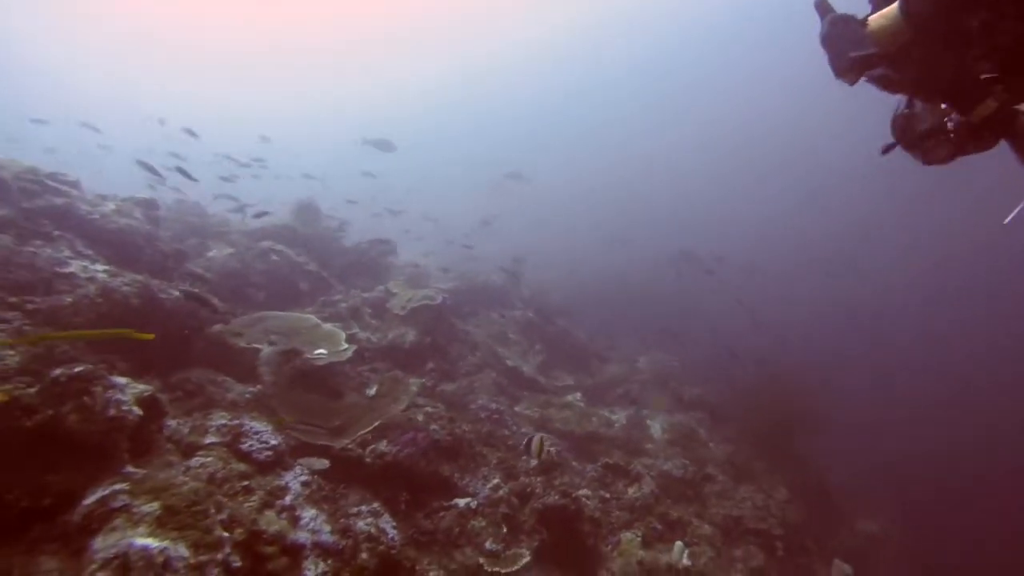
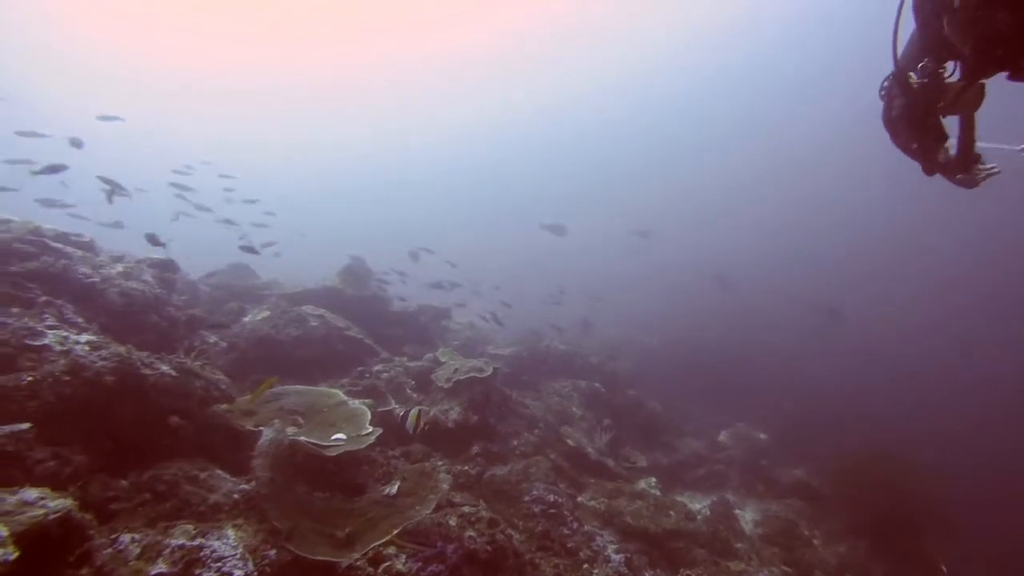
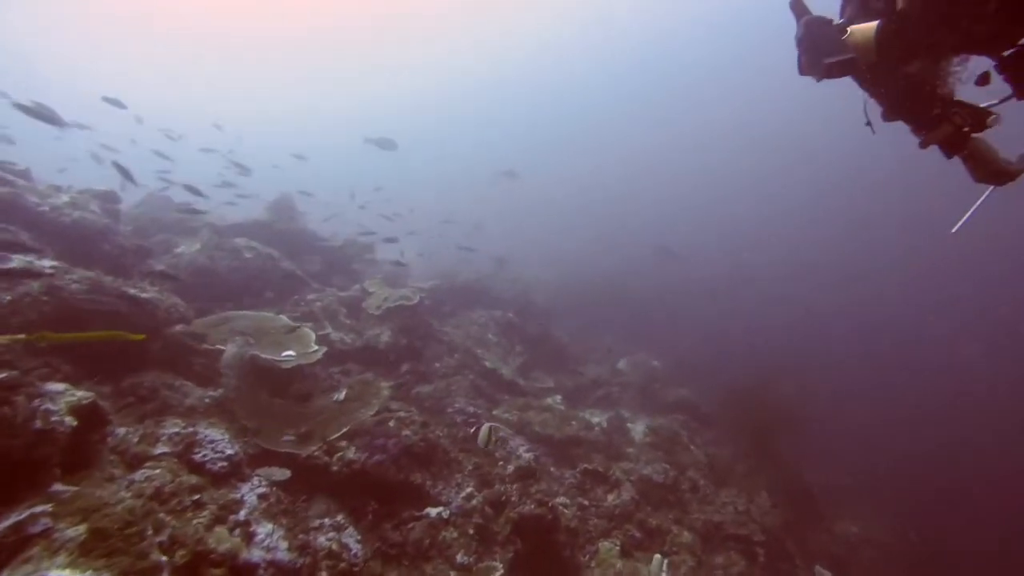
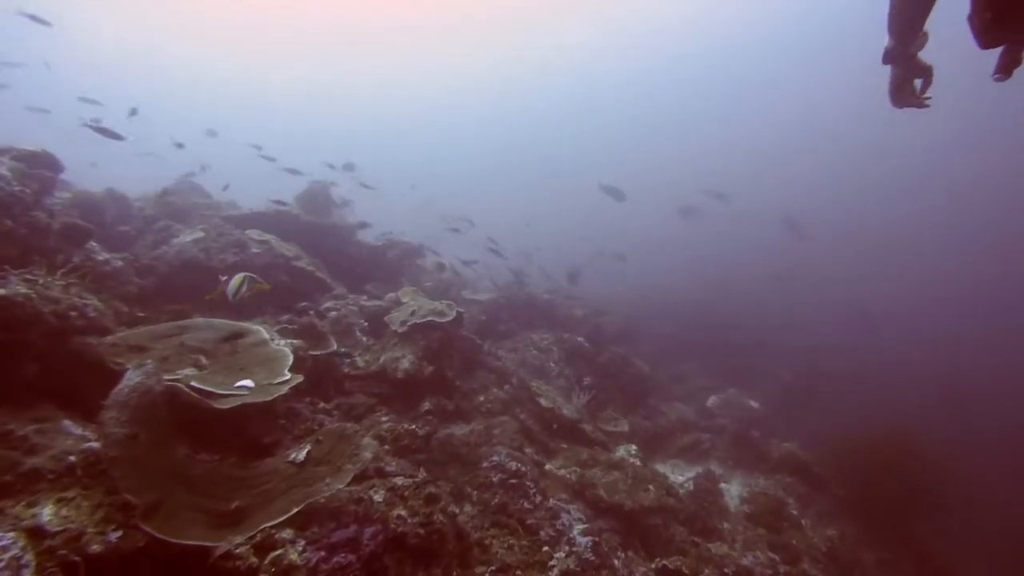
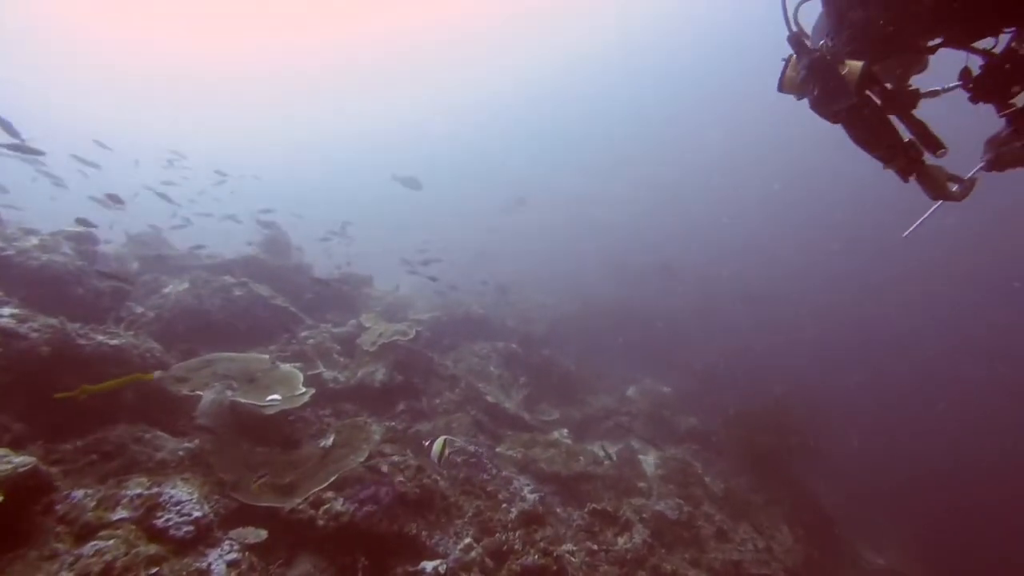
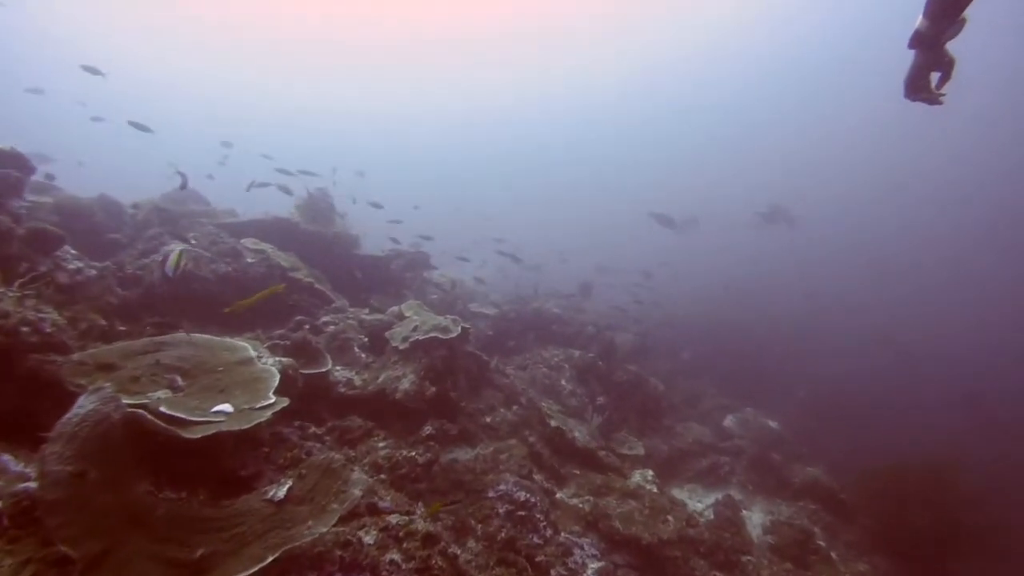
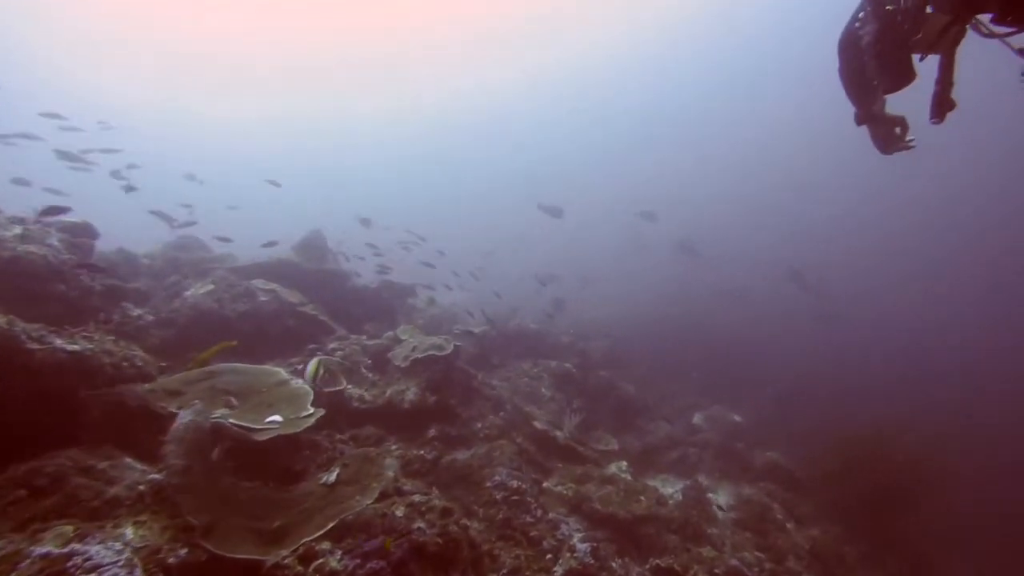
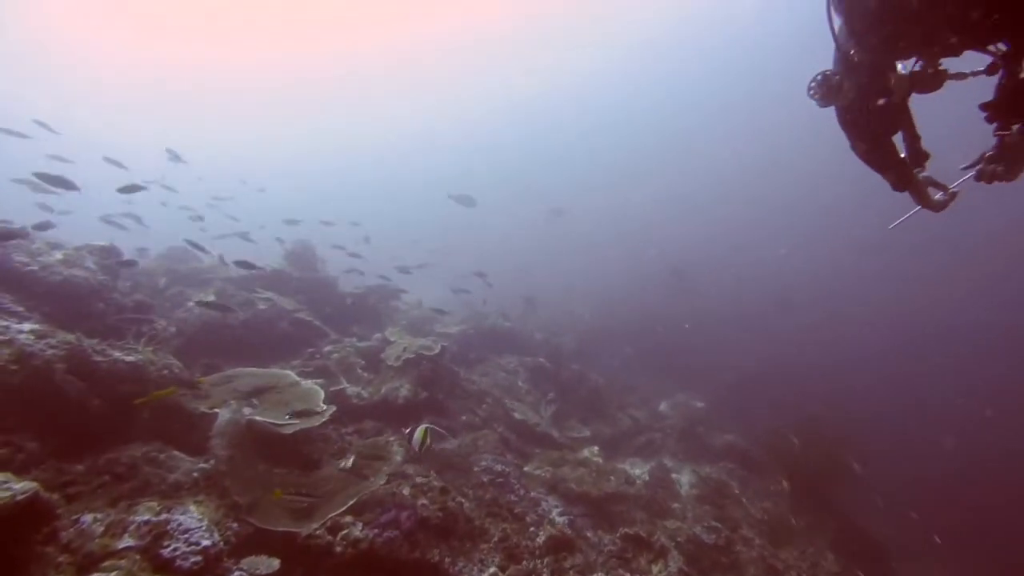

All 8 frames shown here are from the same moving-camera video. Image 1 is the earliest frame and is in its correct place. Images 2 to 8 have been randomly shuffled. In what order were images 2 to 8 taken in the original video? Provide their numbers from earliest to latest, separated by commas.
3, 5, 8, 2, 7, 4, 6
